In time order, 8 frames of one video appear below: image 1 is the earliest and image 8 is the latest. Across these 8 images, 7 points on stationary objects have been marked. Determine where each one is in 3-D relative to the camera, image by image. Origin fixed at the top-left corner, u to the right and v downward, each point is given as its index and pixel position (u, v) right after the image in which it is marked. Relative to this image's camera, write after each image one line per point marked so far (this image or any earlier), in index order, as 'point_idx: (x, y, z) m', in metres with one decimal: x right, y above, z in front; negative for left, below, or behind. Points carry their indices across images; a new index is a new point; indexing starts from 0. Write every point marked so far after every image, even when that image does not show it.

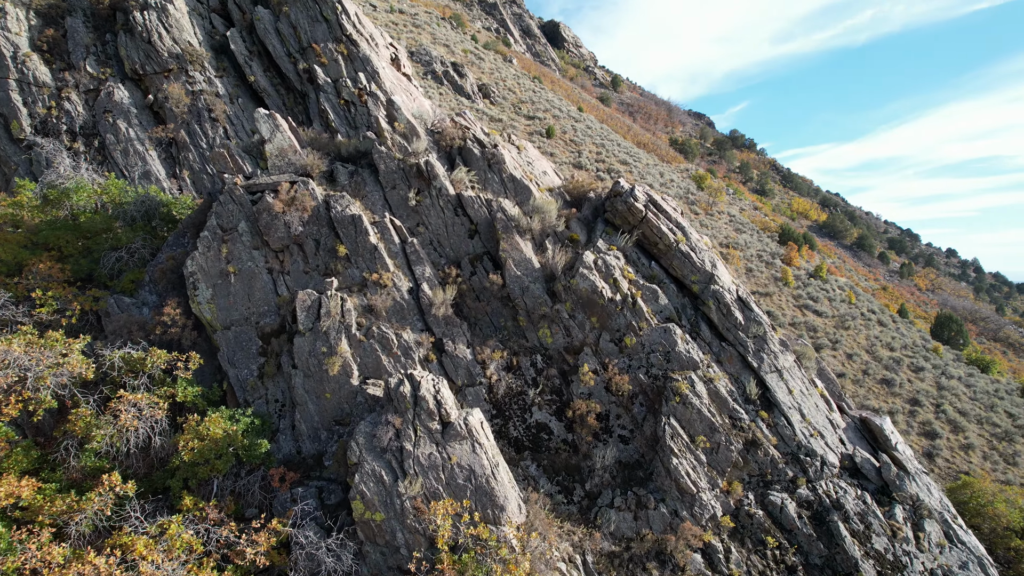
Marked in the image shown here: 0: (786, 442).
0: (+2.1, -1.2, +5.3) m
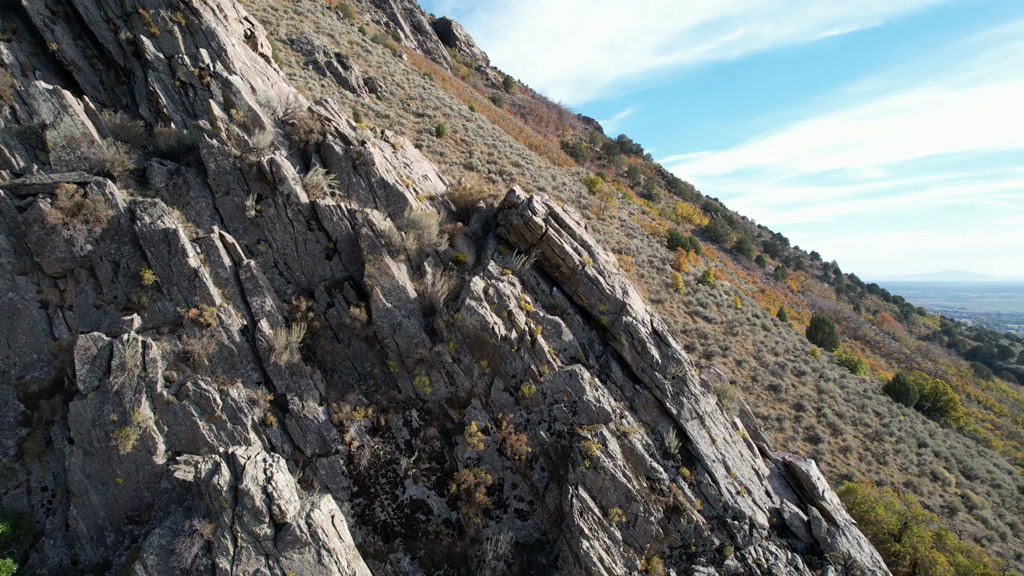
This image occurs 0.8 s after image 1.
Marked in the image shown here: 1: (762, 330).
0: (+1.3, -1.4, +4.4) m
1: (+6.7, -1.1, +18.5) m
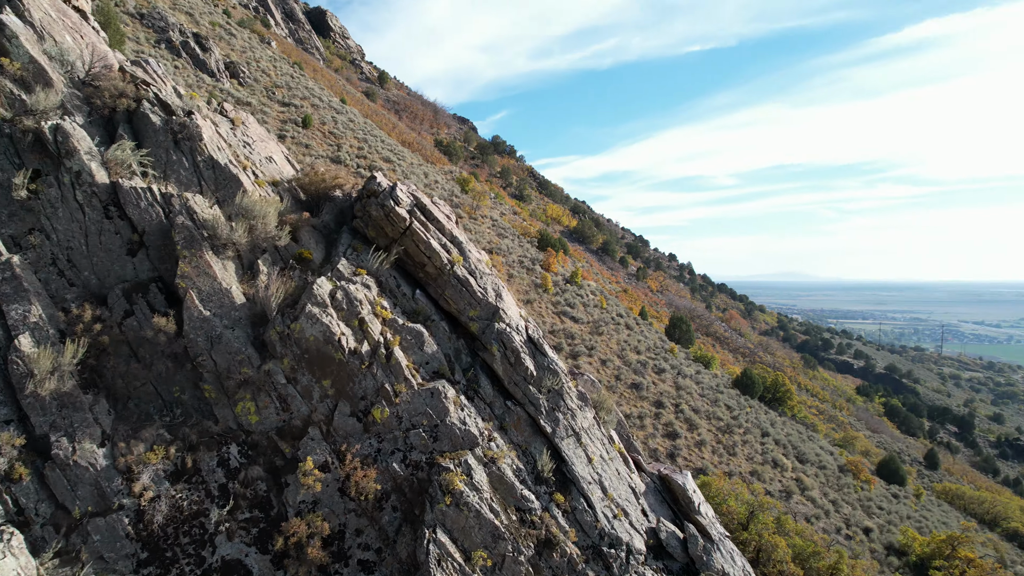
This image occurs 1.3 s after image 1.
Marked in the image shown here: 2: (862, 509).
0: (+0.4, -1.4, +4.0) m
1: (+3.1, -1.1, +18.8) m
2: (+7.8, -4.8, +15.2) m
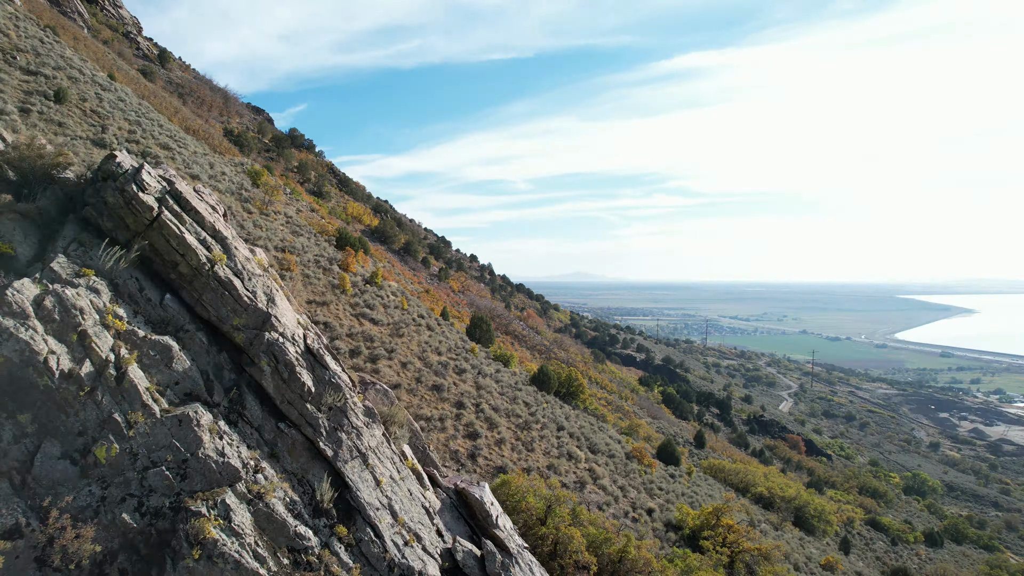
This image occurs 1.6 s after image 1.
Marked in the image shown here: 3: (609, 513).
0: (-0.7, -1.4, +3.5) m
1: (-2.3, -1.2, +18.5) m
2: (+3.2, -4.8, +16.4) m
3: (+2.0, -4.5, +13.7) m
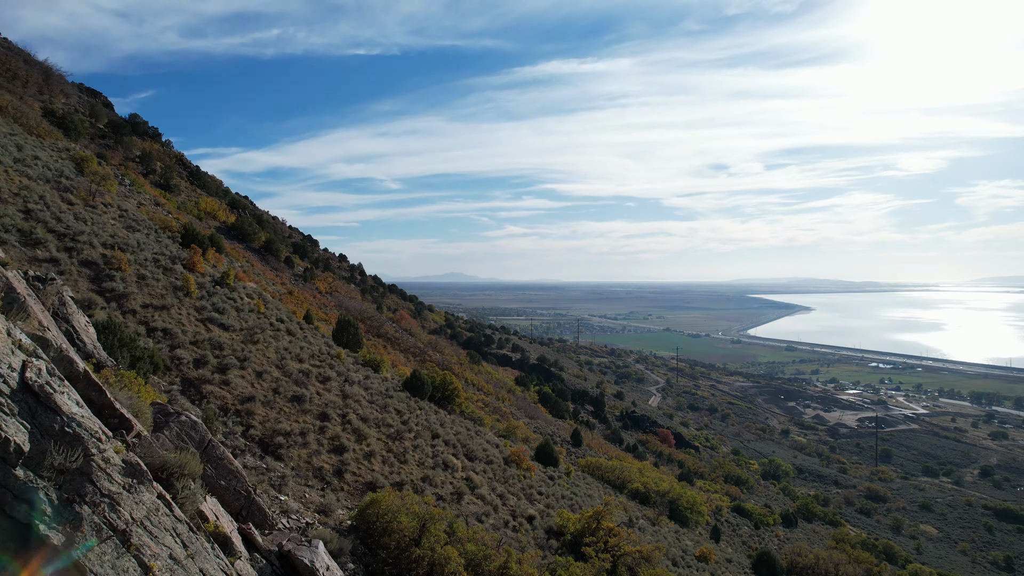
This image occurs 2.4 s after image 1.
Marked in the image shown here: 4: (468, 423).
0: (-1.2, -1.4, +2.2) m
1: (-5.4, -1.1, +16.7) m
2: (+0.3, -4.7, +15.6) m
3: (-0.4, -4.5, +12.7) m
4: (-1.2, -3.7, +19.0) m
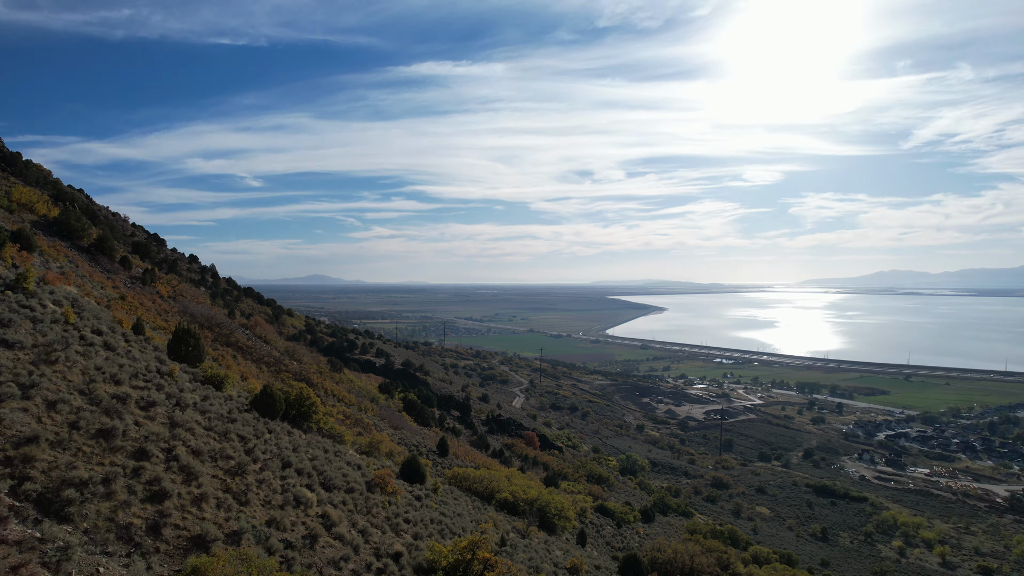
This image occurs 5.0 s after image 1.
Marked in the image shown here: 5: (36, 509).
0: (-1.3, -1.5, 0.0) m
1: (-8.2, -1.3, +13.4) m
2: (-2.3, -4.9, +13.4) m
3: (-2.5, -4.6, +10.5) m
4: (-4.5, -3.9, +16.5) m
5: (-5.3, -2.5, +7.5) m
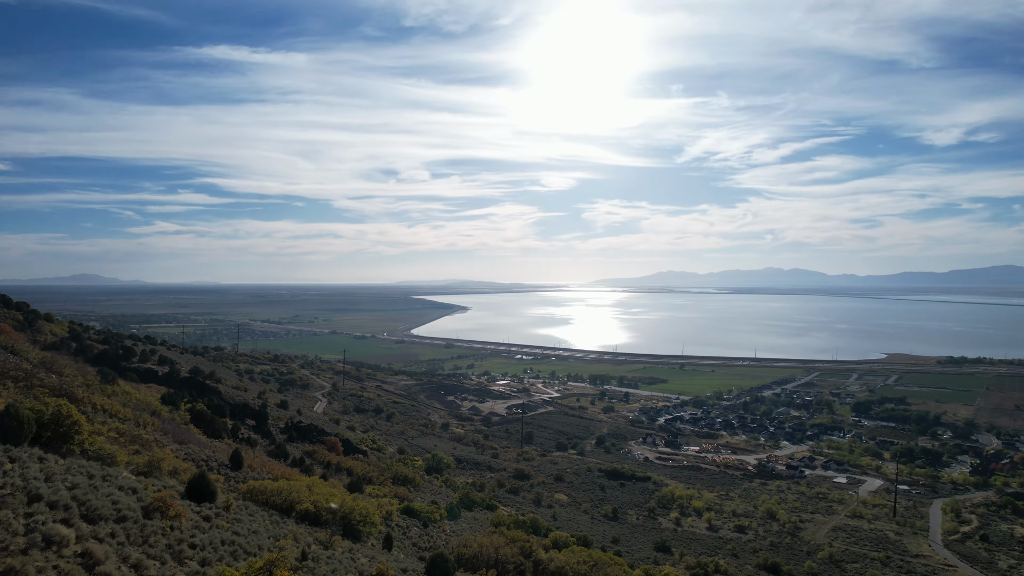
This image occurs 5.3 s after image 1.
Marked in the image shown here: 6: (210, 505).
0: (-1.2, -1.5, -0.6) m
1: (-11.6, -1.3, +10.3) m
2: (-5.9, -4.9, +12.0) m
3: (-5.3, -4.6, +9.1) m
4: (-8.8, -3.9, +14.4) m
5: (-7.1, -2.5, +5.5) m
6: (-7.1, -5.5, +16.5) m
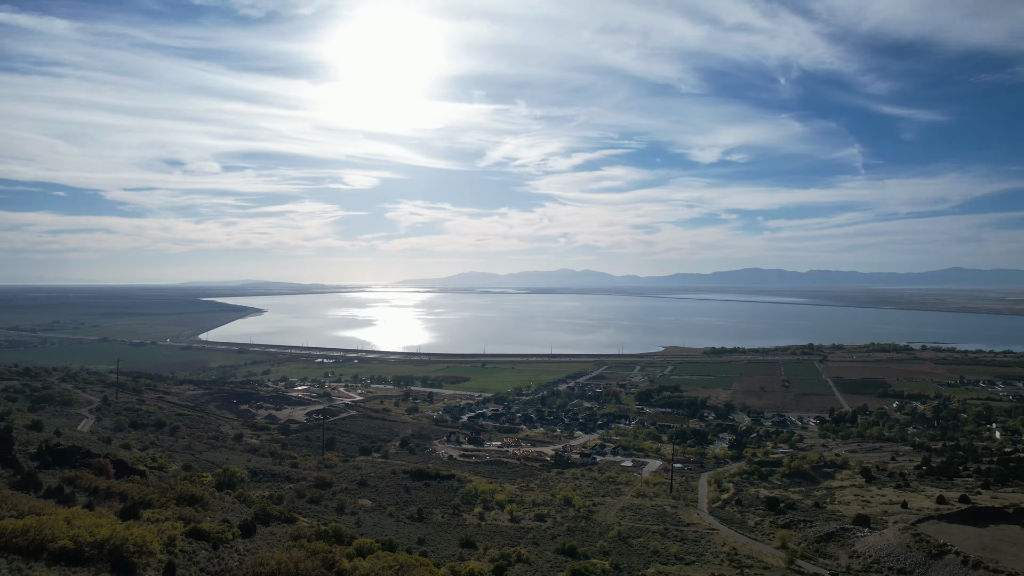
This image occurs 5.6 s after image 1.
0: (-0.9, -1.5, -1.0) m
1: (-13.9, -1.4, +6.6) m
2: (-9.0, -4.9, +9.7) m
3: (-7.5, -4.6, +7.2) m
4: (-12.4, -4.0, +11.2) m
5: (-8.3, -2.5, +3.2) m
6: (-11.4, -5.5, +13.7) m
